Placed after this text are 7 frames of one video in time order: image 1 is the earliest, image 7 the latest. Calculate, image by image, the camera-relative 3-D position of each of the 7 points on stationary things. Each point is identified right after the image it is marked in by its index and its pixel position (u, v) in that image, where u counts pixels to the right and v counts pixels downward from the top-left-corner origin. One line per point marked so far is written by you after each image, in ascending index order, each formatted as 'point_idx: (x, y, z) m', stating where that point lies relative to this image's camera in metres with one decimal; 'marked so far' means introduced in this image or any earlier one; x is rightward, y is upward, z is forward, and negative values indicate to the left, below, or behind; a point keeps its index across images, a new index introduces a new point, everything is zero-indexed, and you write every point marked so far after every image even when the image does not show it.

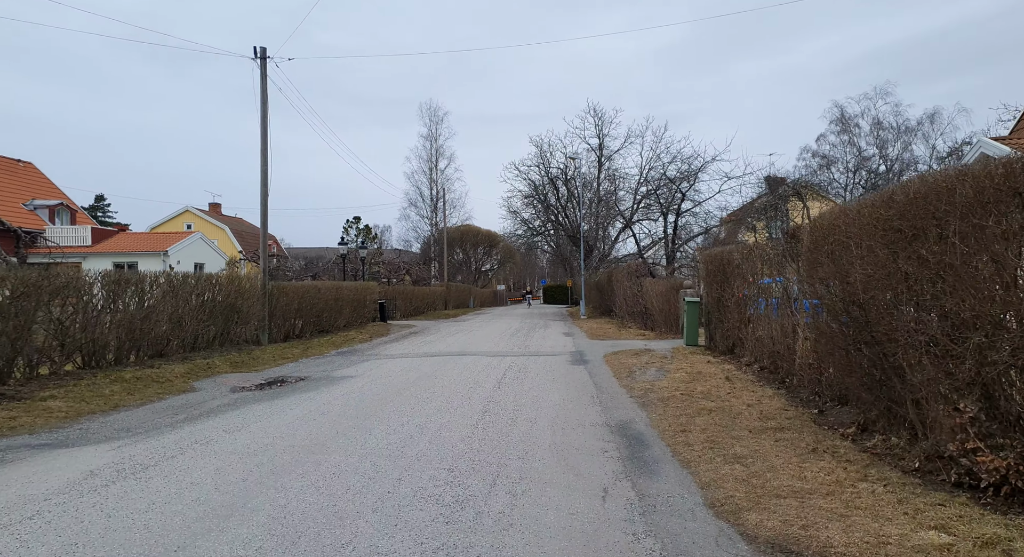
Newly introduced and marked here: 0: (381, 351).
0: (-3.1, -1.8, +15.8) m
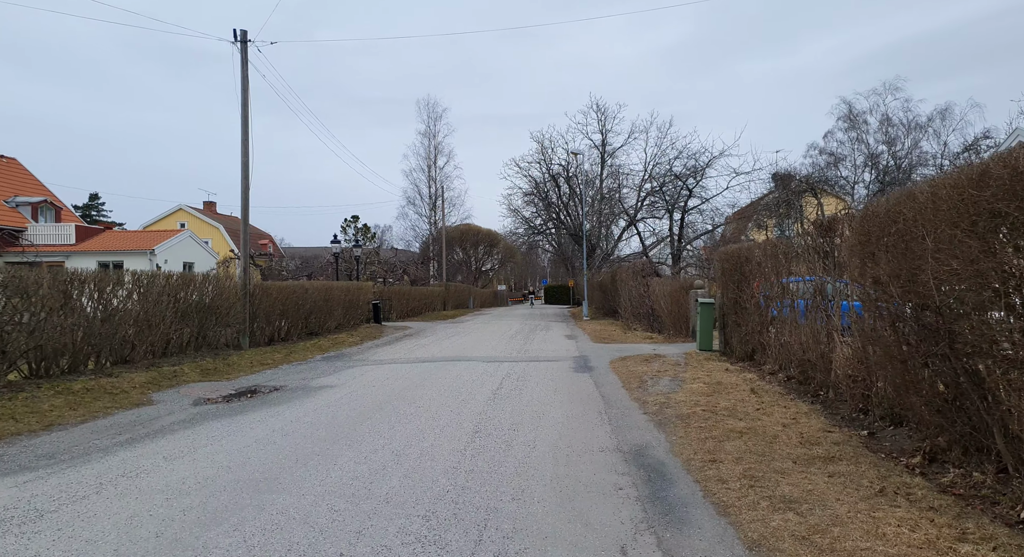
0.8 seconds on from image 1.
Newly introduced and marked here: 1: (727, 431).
0: (-3.2, -1.7, +14.8) m
1: (+2.0, -1.4, +6.2) m
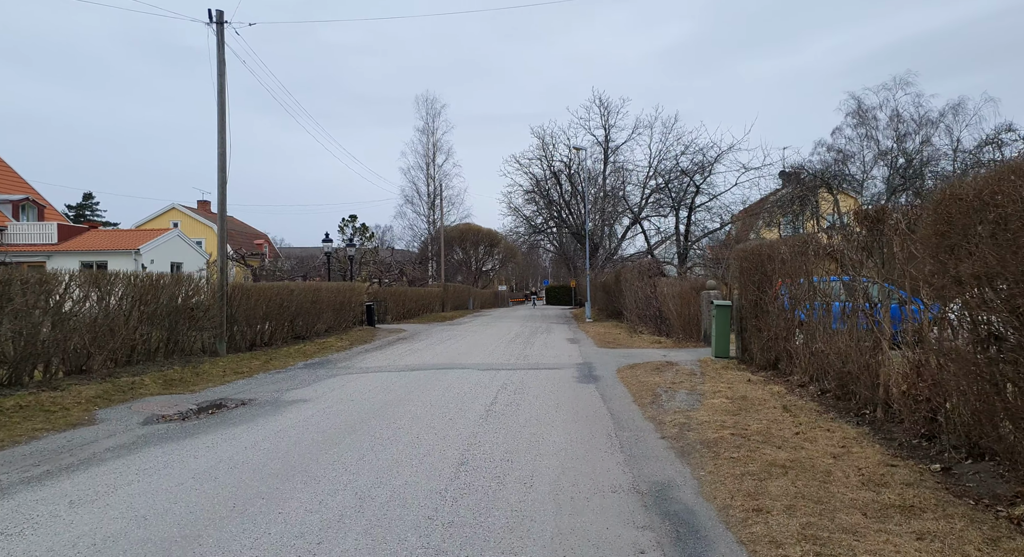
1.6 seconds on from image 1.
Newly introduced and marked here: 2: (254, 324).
0: (-3.2, -1.7, +13.7) m
1: (+2.0, -1.4, +5.1) m
2: (-6.1, -1.1, +15.7) m
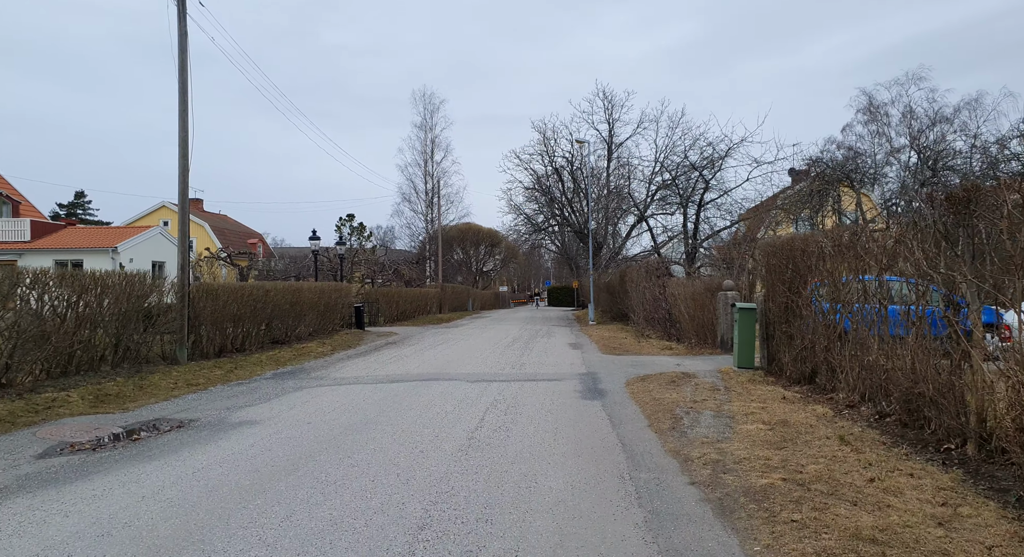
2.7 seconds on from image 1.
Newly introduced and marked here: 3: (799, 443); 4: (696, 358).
0: (-3.3, -1.7, +12.2) m
1: (+1.8, -1.4, +3.6) m
2: (-6.2, -1.0, +14.2) m
3: (+2.5, -1.4, +5.7) m
4: (+3.5, -1.5, +12.8) m
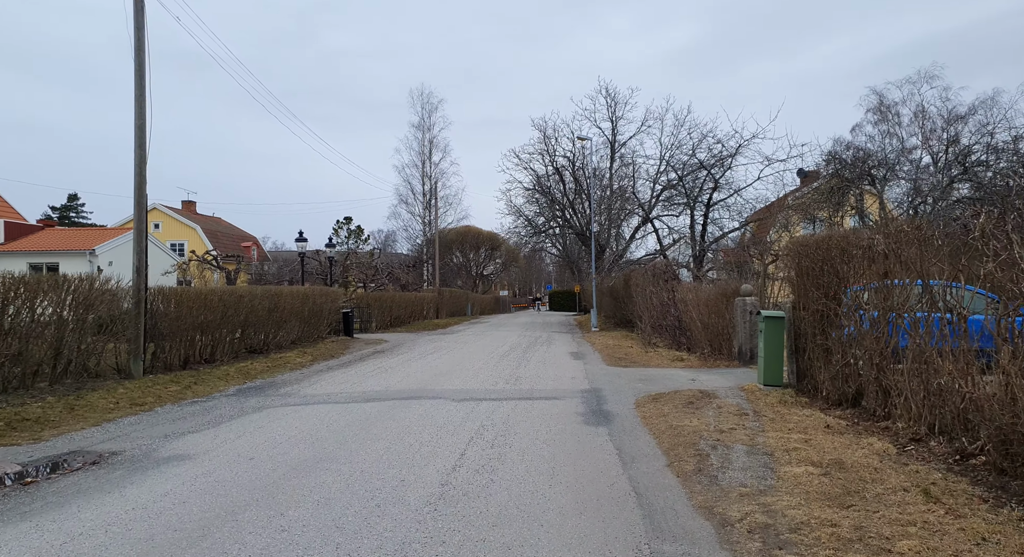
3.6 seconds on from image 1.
0: (-3.4, -1.8, +10.9) m
1: (+1.7, -1.4, +2.3) m
2: (-6.2, -1.1, +12.9) m
3: (+2.3, -1.4, +4.4) m
4: (+3.5, -1.6, +11.5) m
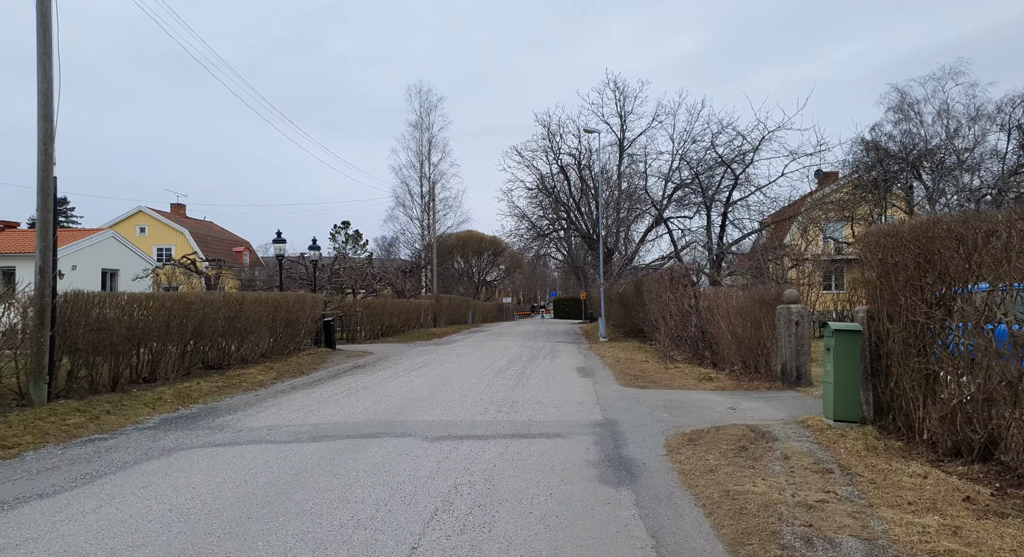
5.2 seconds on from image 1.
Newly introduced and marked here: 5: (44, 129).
0: (-3.5, -1.8, +8.7) m
1: (+1.5, -1.4, +0.1) m
2: (-6.3, -1.2, +10.8) m
3: (+2.2, -1.4, +2.2) m
4: (+3.4, -1.6, +9.3) m
5: (-6.2, +2.0, +8.8) m
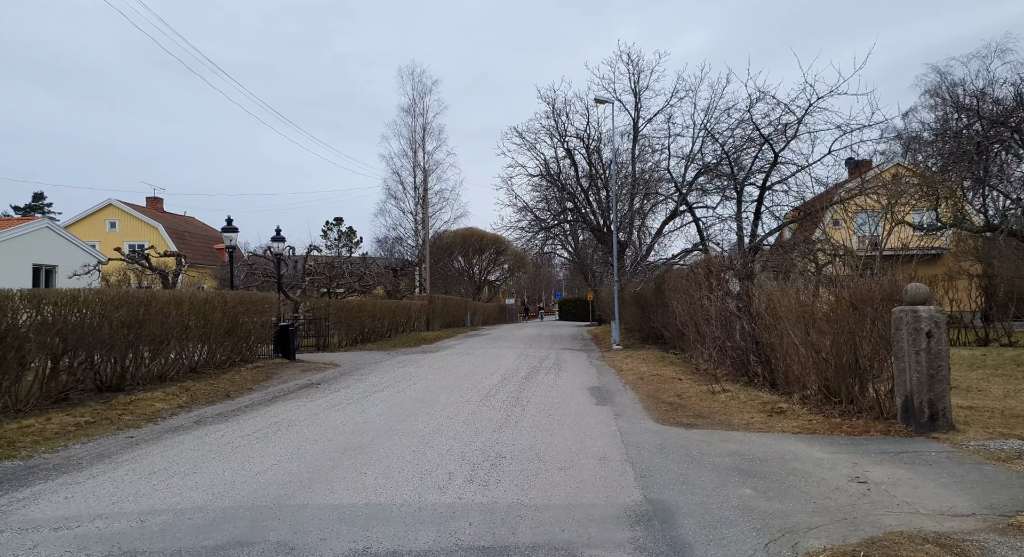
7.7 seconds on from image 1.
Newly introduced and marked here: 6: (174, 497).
0: (-3.7, -1.7, +5.2) m
1: (+1.3, -1.2, -3.4) m
2: (-6.5, -1.1, +7.3) m
3: (+2.0, -1.3, -1.3) m
4: (+3.2, -1.5, +5.7) m
5: (-6.4, +2.1, +5.4) m
6: (-2.6, -1.7, +5.2) m
